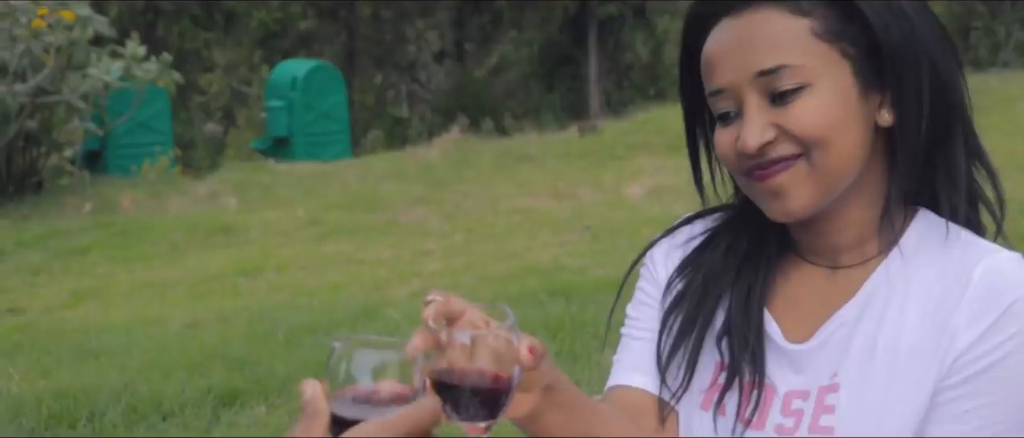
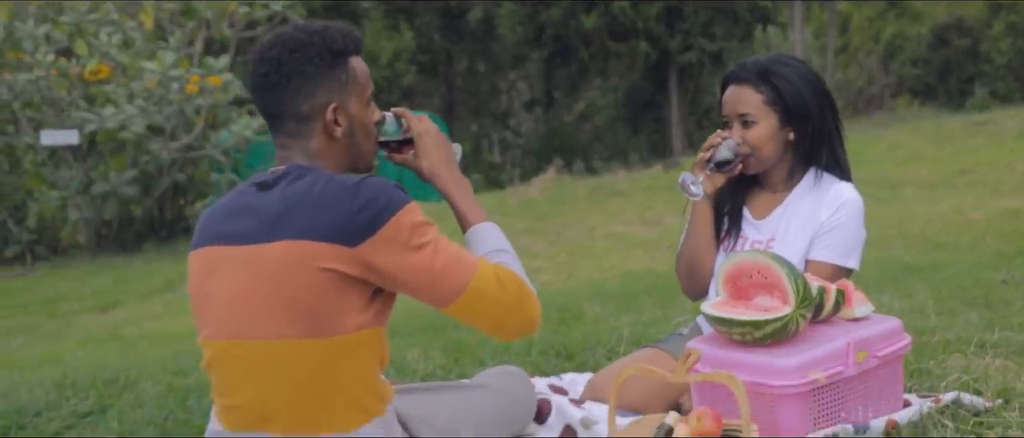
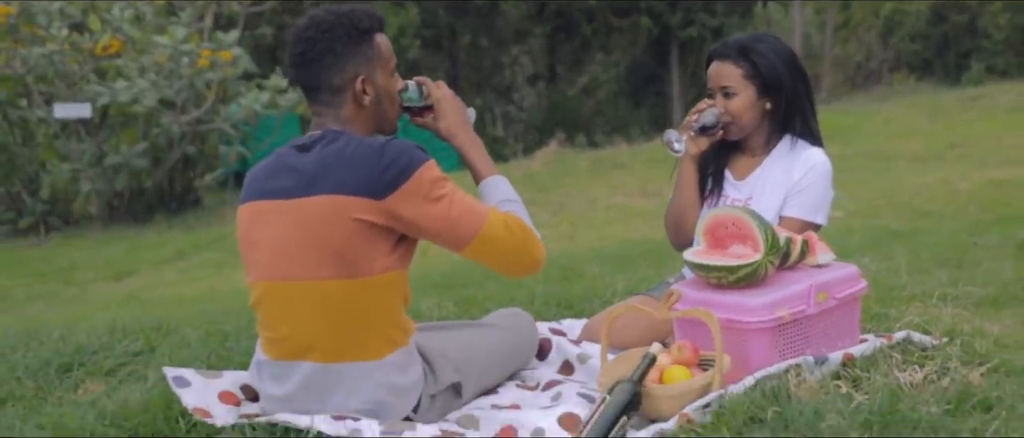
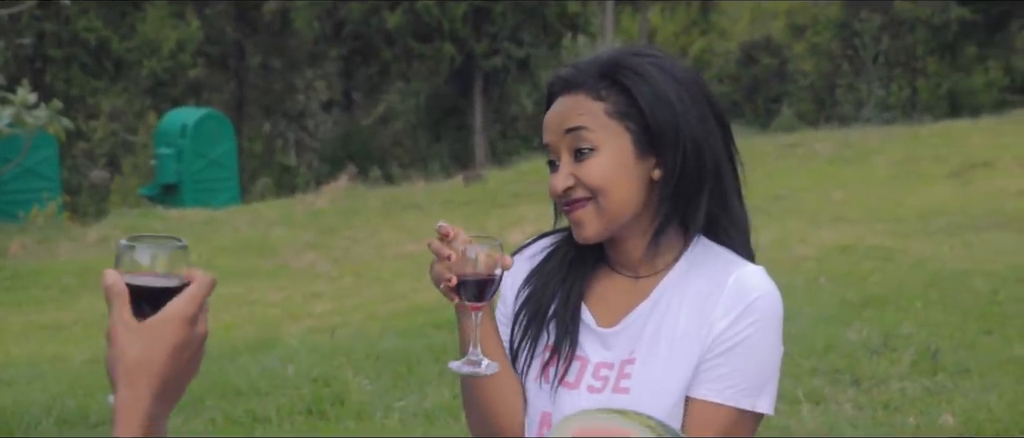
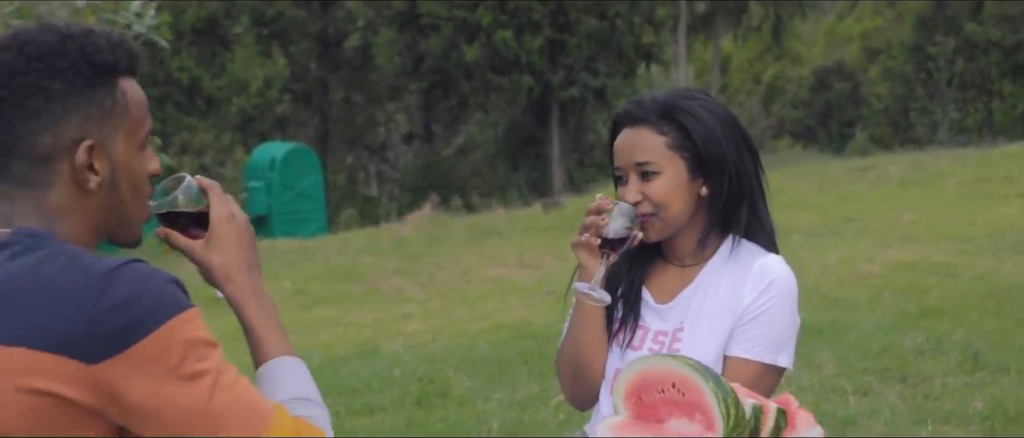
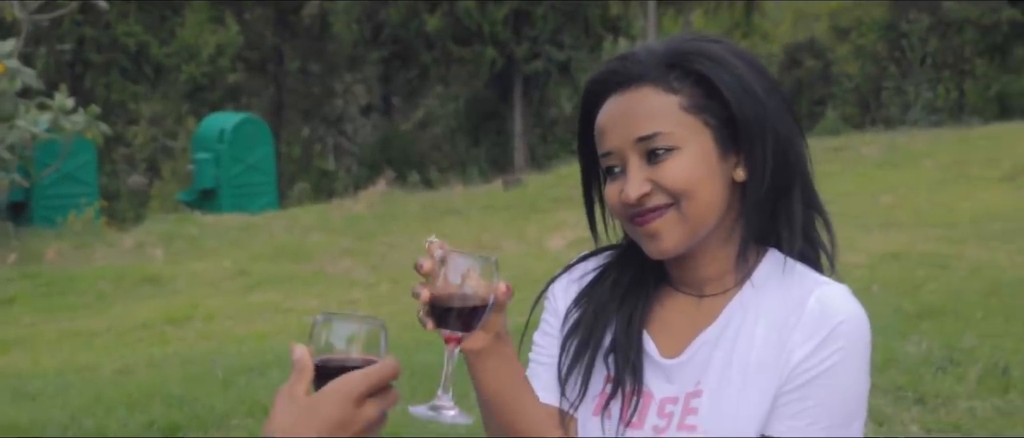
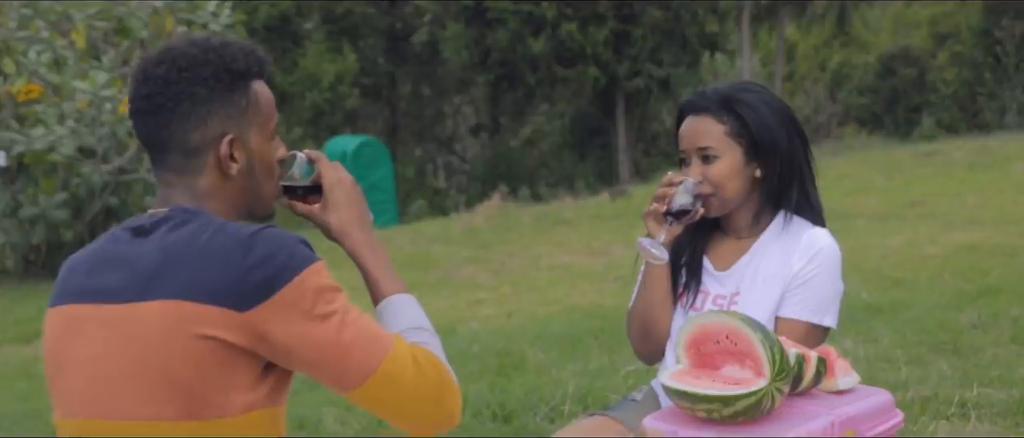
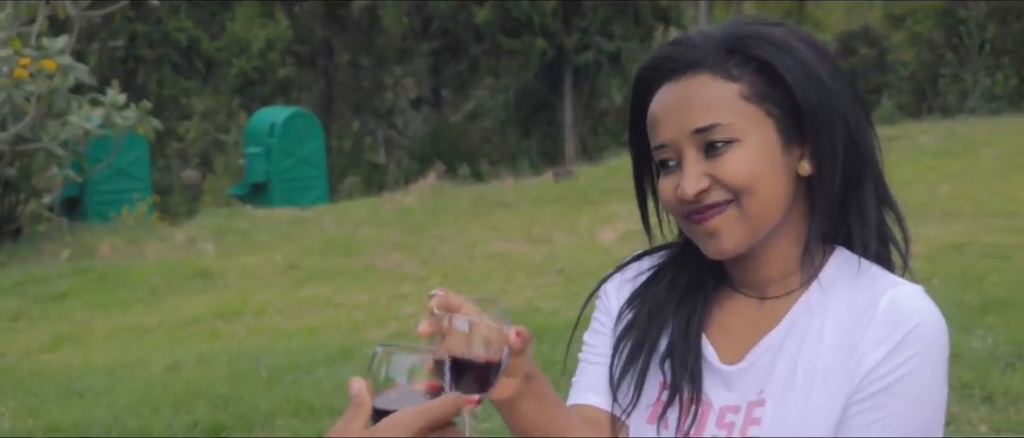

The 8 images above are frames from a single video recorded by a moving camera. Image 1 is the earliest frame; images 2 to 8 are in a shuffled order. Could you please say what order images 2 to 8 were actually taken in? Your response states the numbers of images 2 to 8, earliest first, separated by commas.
8, 6, 4, 5, 7, 2, 3
